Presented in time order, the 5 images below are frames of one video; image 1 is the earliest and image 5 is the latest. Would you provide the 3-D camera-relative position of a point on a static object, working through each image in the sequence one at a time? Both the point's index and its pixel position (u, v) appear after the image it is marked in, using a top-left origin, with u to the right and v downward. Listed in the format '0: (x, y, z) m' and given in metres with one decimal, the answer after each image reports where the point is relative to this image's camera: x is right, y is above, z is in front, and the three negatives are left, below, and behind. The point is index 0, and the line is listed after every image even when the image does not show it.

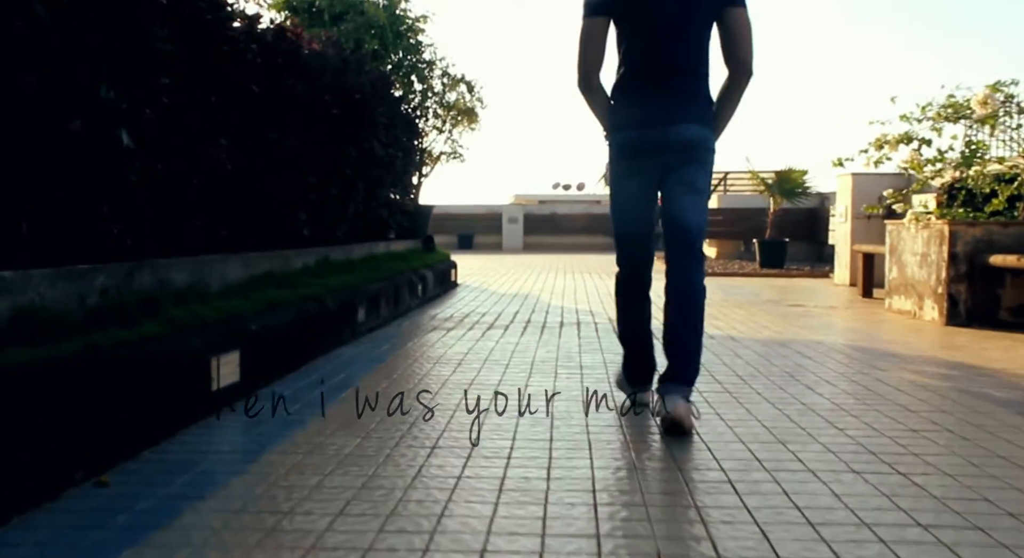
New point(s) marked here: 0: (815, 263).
0: (+5.7, +0.3, +16.1) m
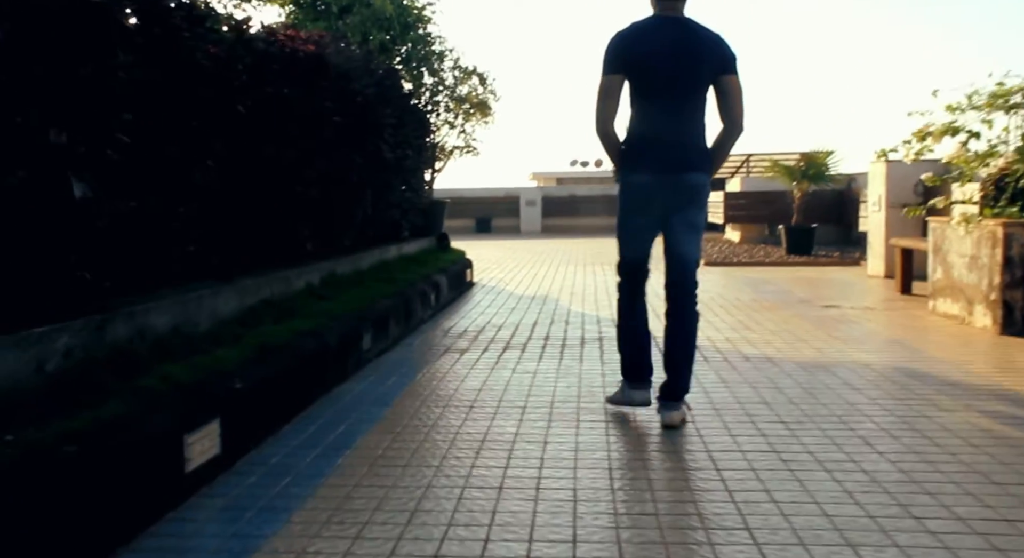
0: (+6.0, +0.6, +15.5) m
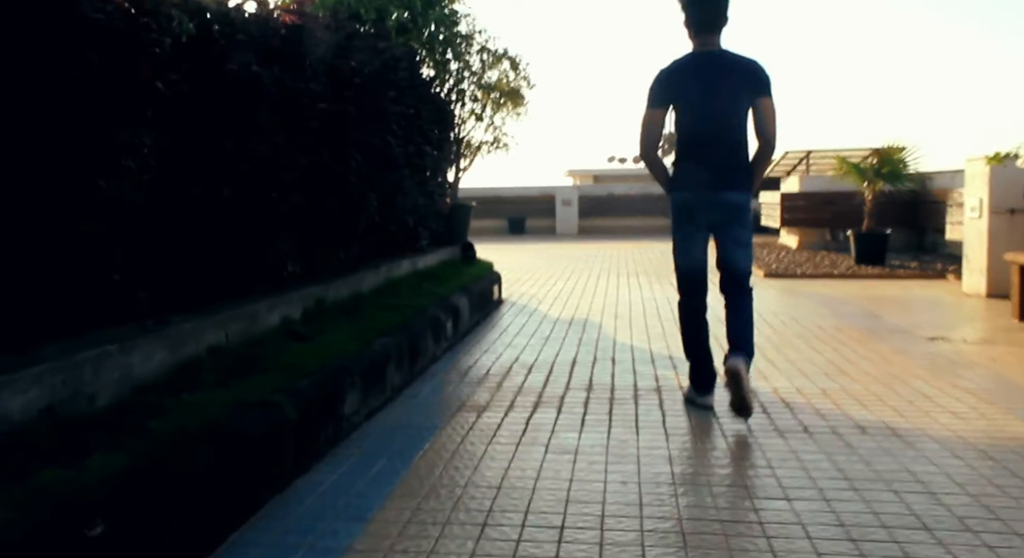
0: (+6.6, +0.4, +13.8) m
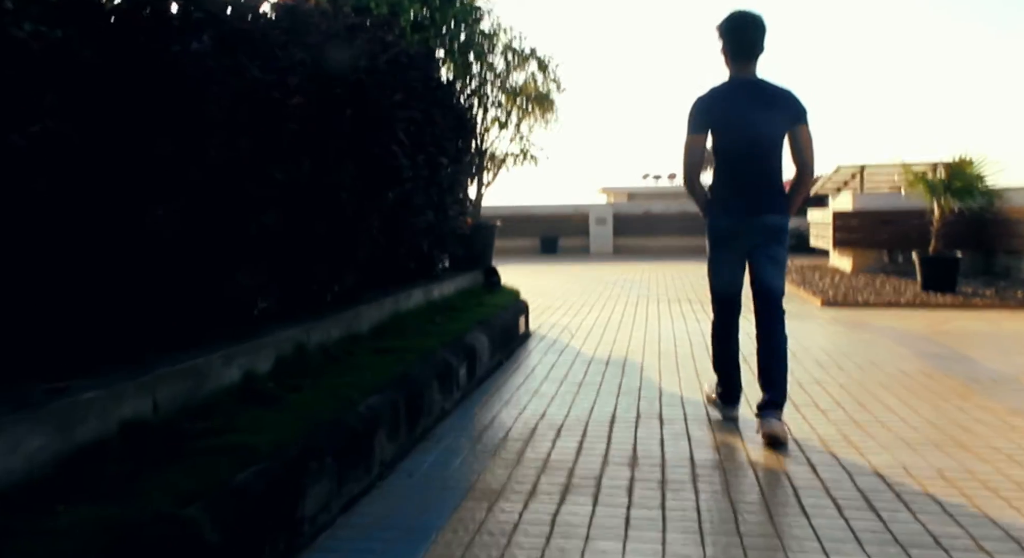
0: (+7.0, 0.0, +12.5) m
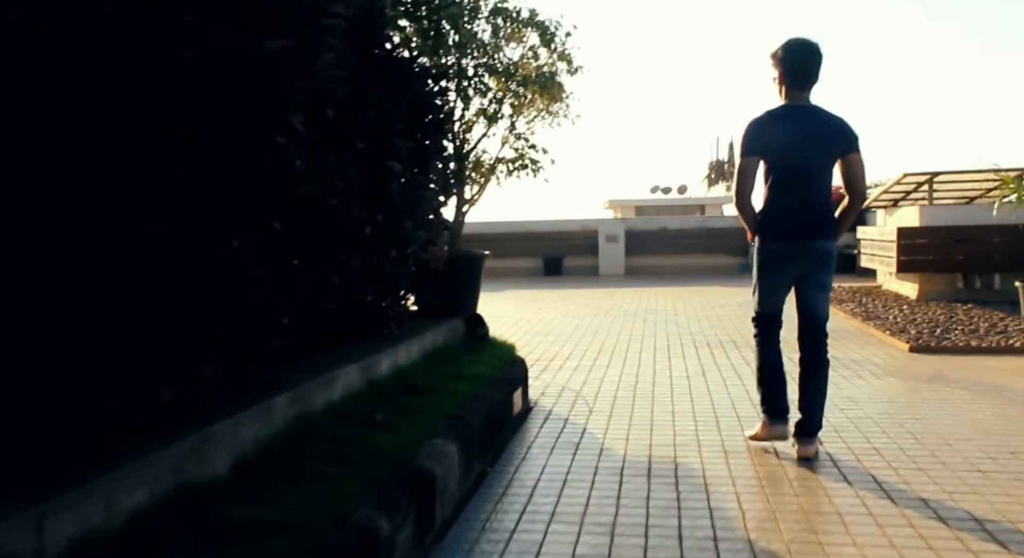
0: (+7.0, -0.4, +10.1) m
